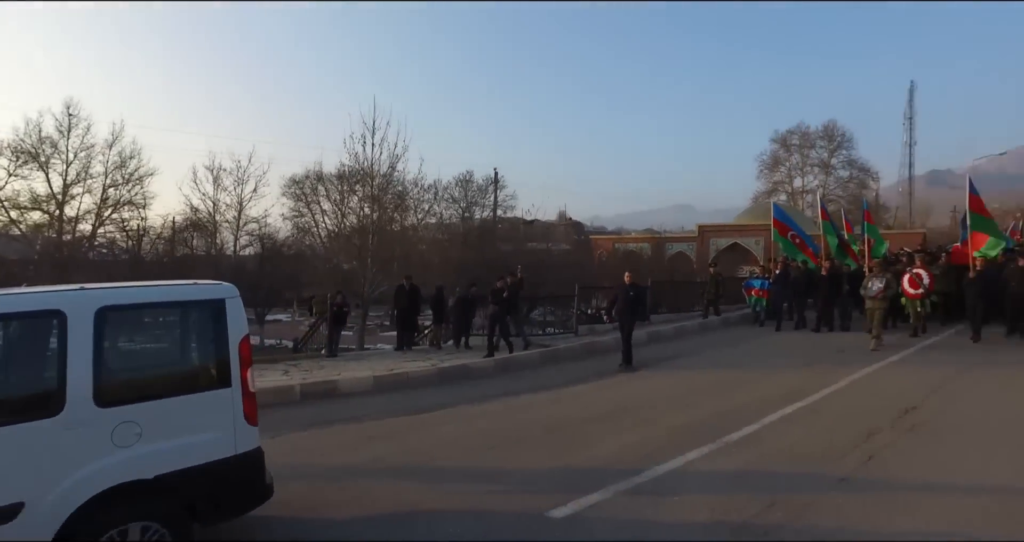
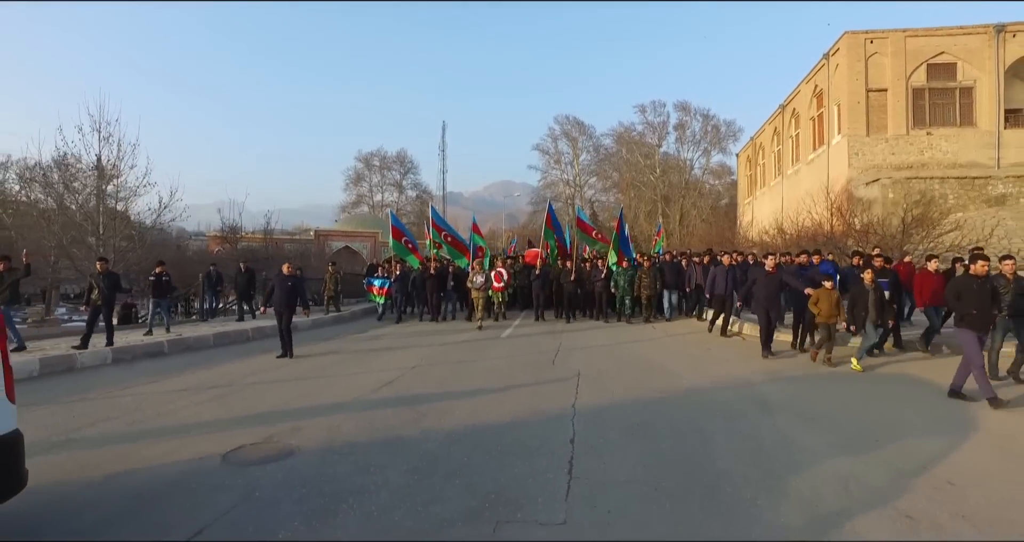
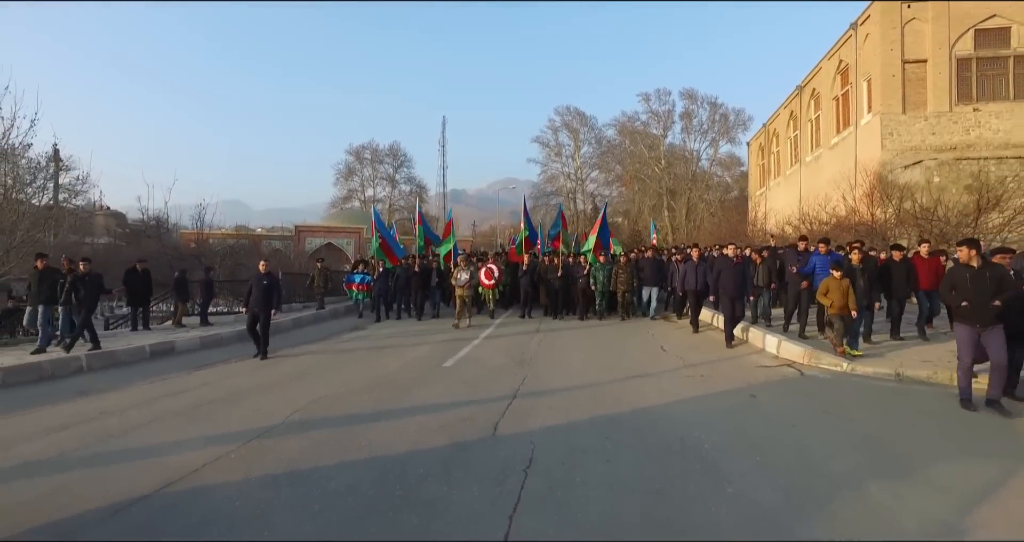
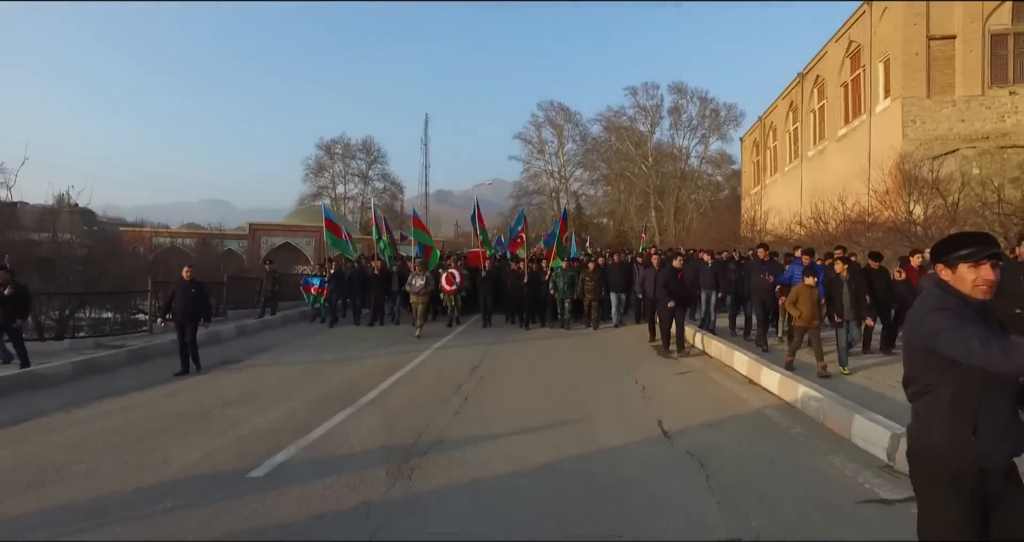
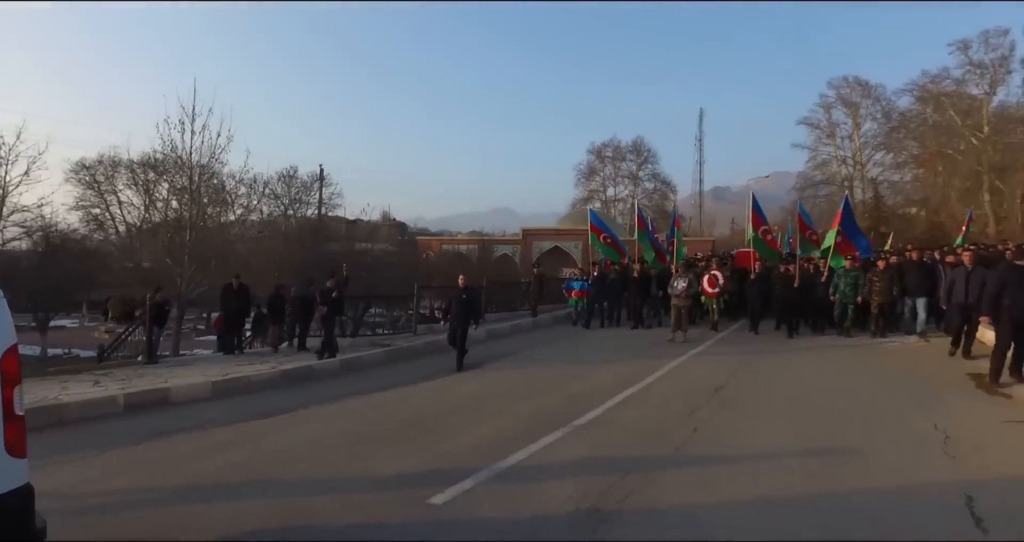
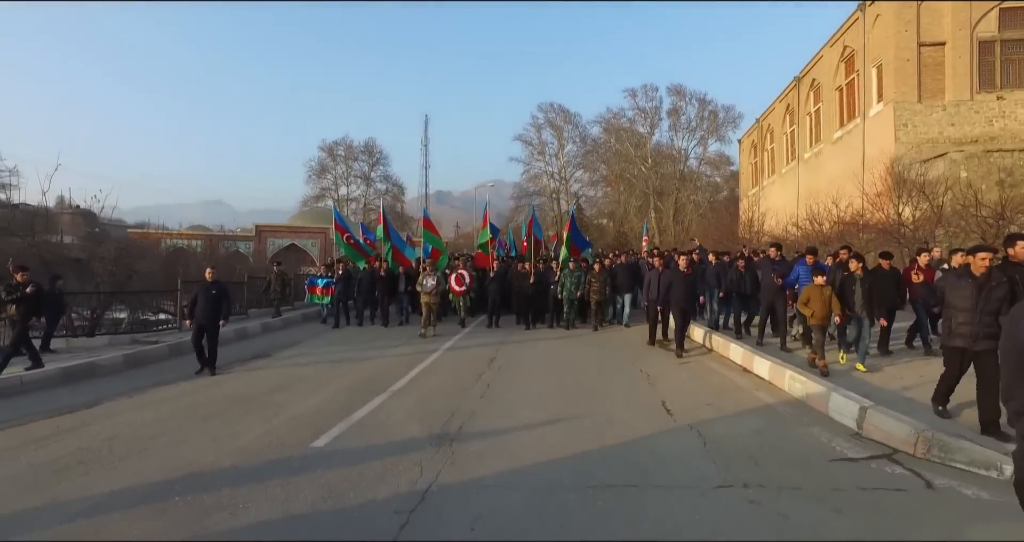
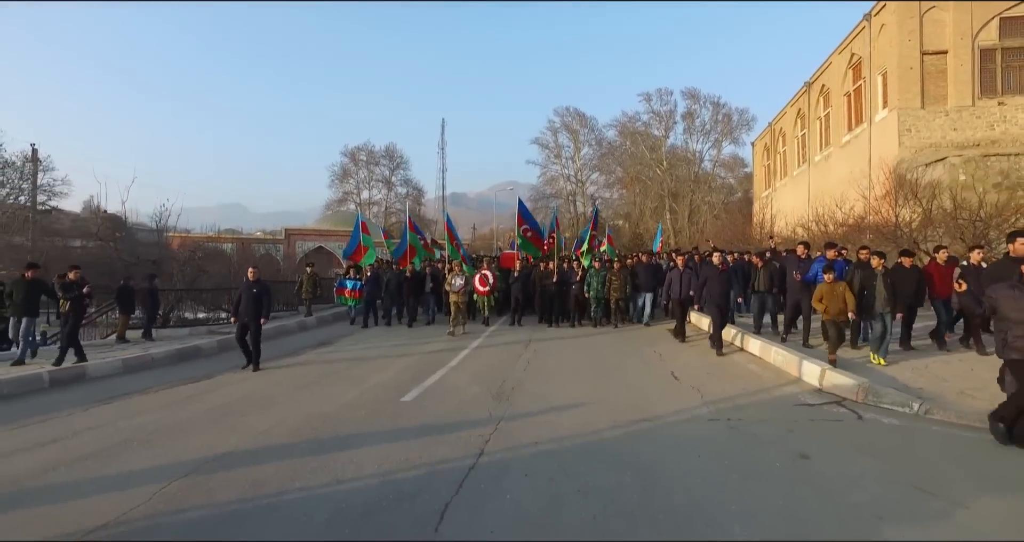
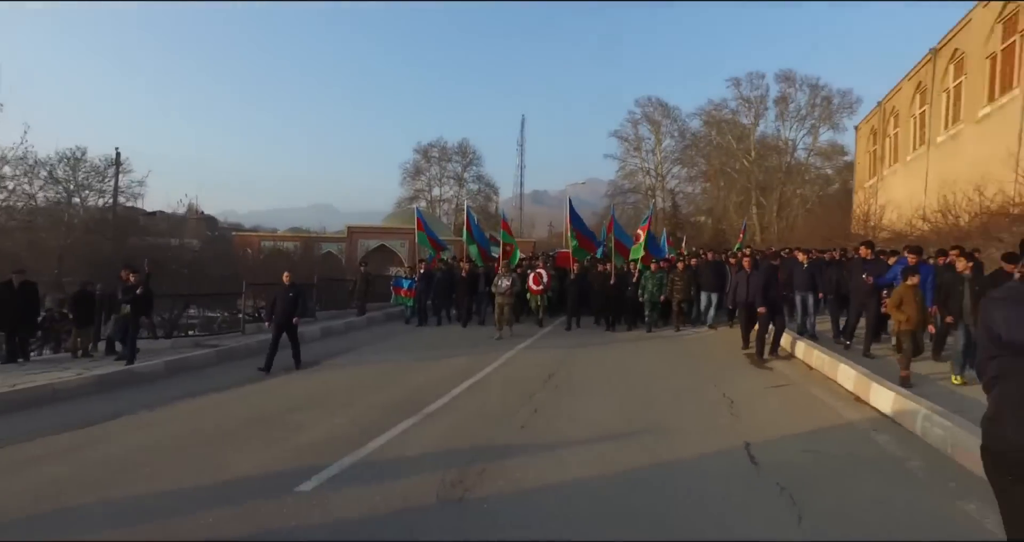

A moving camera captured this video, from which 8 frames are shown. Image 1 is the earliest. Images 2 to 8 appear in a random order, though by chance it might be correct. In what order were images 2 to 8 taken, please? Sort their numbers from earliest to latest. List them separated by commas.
5, 8, 4, 6, 7, 3, 2
